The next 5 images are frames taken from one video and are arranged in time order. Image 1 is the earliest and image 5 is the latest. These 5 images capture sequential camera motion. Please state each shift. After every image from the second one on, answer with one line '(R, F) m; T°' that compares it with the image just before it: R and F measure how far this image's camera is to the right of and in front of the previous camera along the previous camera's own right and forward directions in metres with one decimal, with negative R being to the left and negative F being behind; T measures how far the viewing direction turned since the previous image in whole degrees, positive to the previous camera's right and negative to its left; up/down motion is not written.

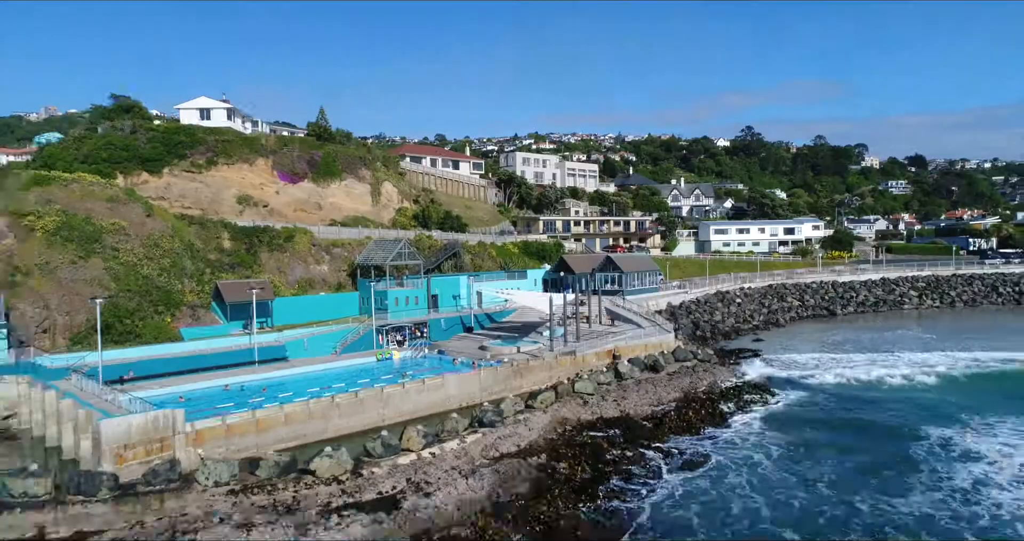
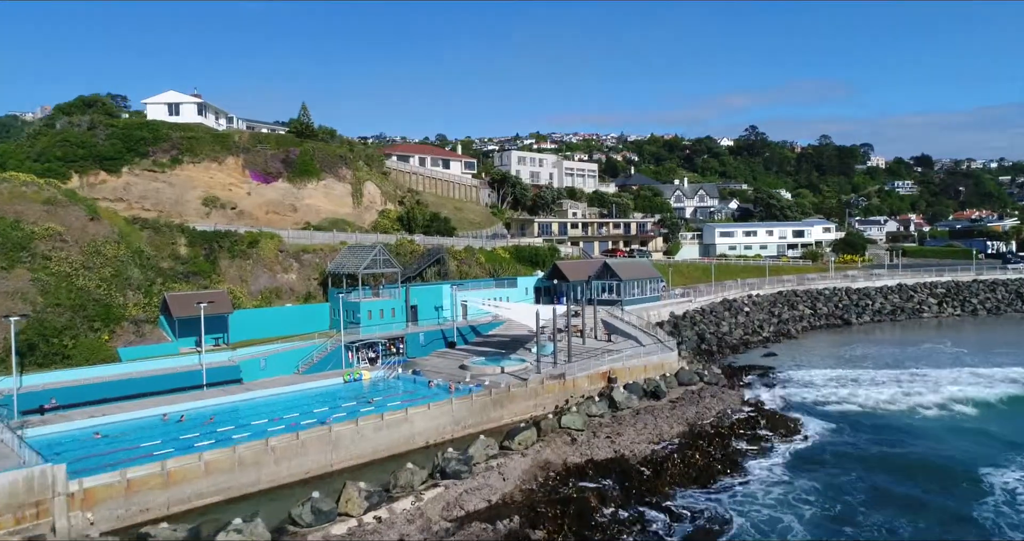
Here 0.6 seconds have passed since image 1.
(+0.8, +4.4) m; 0°
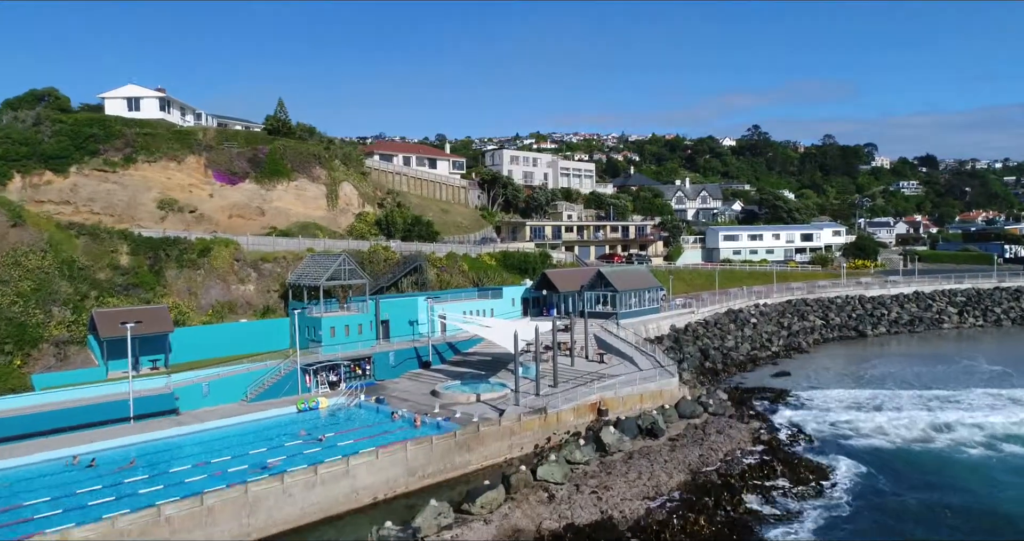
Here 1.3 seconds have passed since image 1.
(+0.9, +4.5) m; 0°
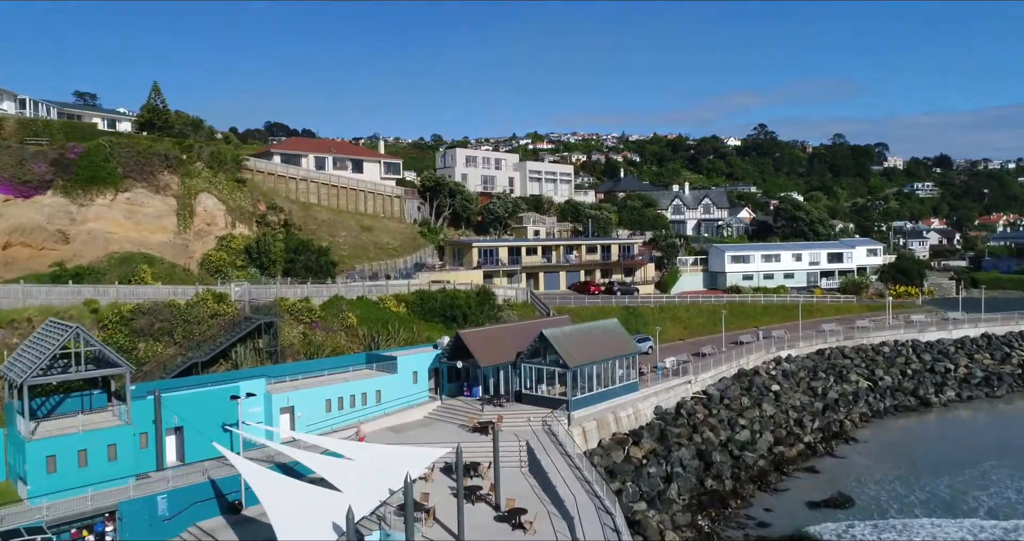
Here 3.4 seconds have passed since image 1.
(+3.7, +15.9) m; 0°
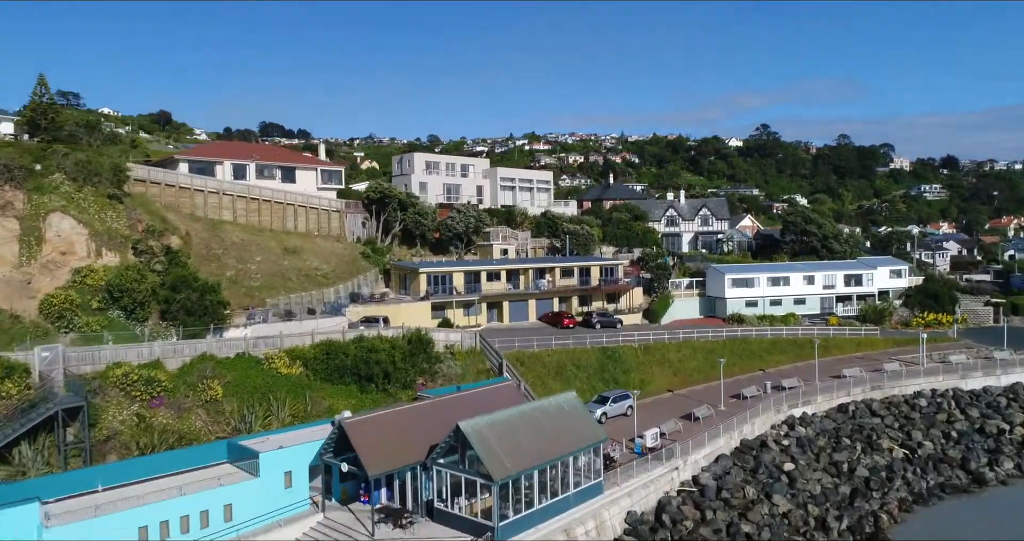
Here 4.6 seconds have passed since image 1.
(+2.3, +8.9) m; 0°
